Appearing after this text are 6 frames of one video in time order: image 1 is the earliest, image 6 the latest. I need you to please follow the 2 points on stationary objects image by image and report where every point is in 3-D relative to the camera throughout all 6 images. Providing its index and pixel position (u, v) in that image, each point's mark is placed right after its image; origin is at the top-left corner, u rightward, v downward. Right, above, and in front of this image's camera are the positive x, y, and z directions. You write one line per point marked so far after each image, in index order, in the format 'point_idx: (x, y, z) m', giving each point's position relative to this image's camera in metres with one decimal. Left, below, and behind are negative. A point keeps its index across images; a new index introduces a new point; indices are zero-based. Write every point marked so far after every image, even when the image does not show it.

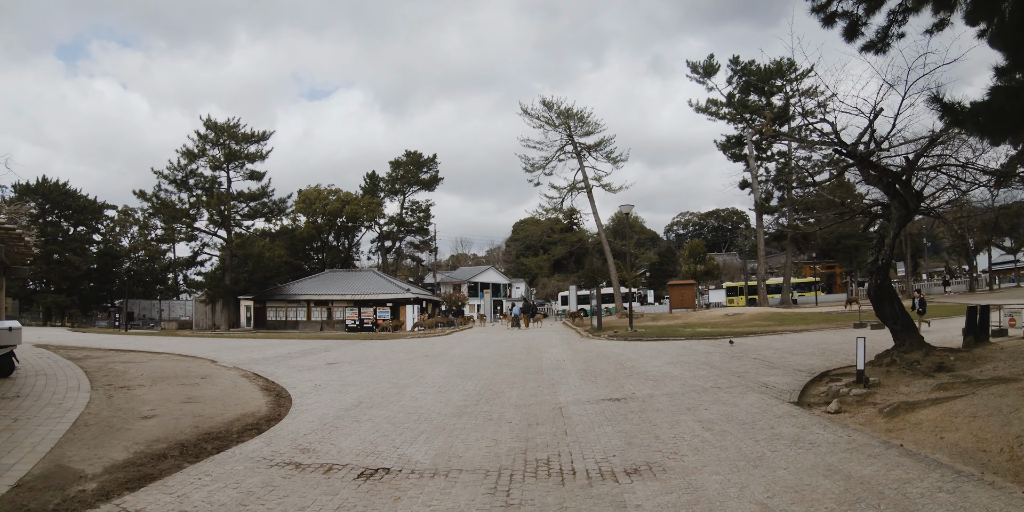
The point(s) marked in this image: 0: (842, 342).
0: (+9.6, -2.5, +17.6) m
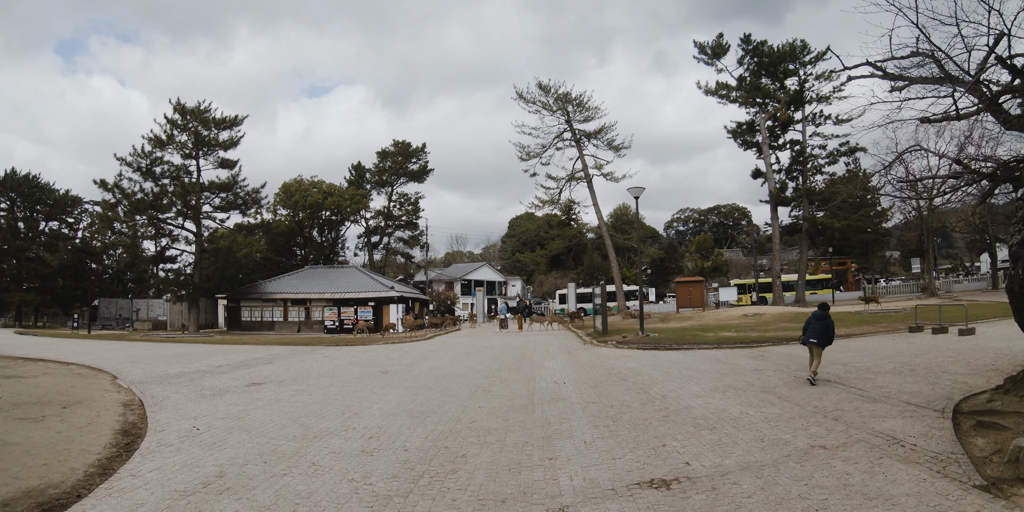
0: (+9.2, -2.2, +13.6) m
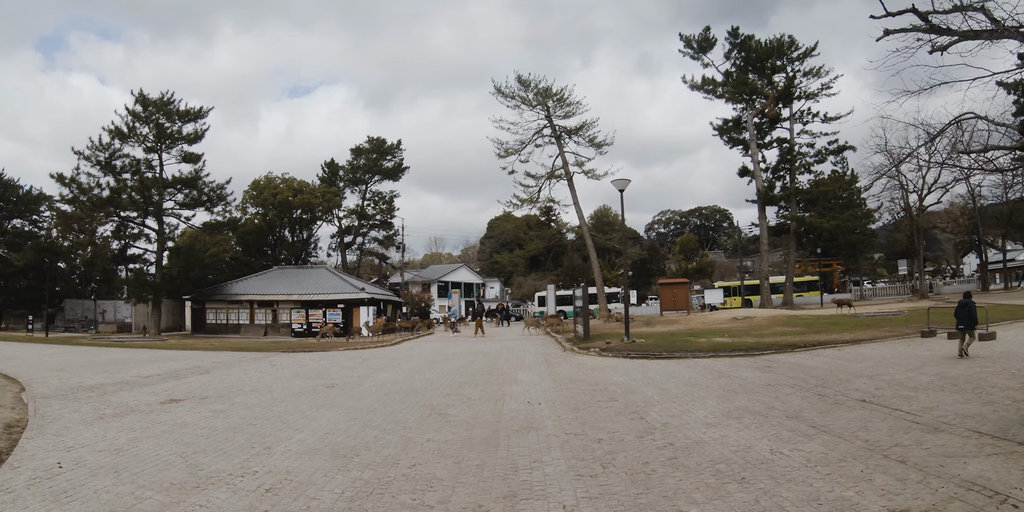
0: (+8.6, -2.1, +11.8) m
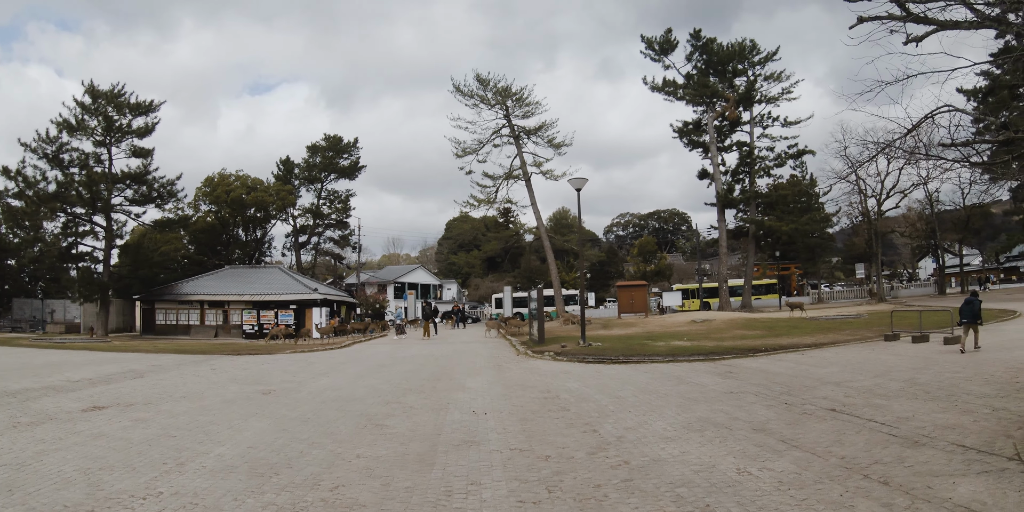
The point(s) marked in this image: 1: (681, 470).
0: (+7.7, -2.2, +11.4) m
1: (+1.4, -1.8, +4.9) m
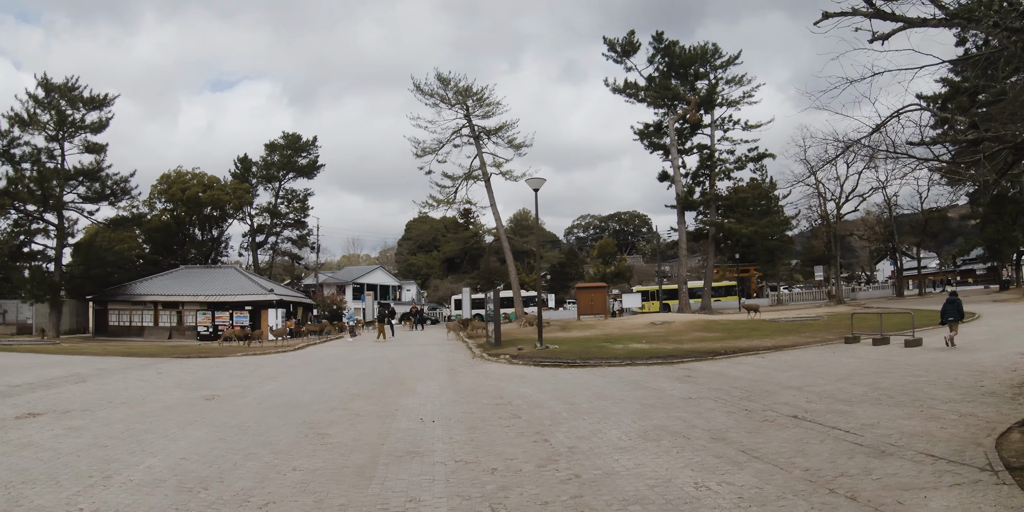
0: (+7.0, -2.2, +11.3) m
1: (+0.9, -1.7, +4.5) m
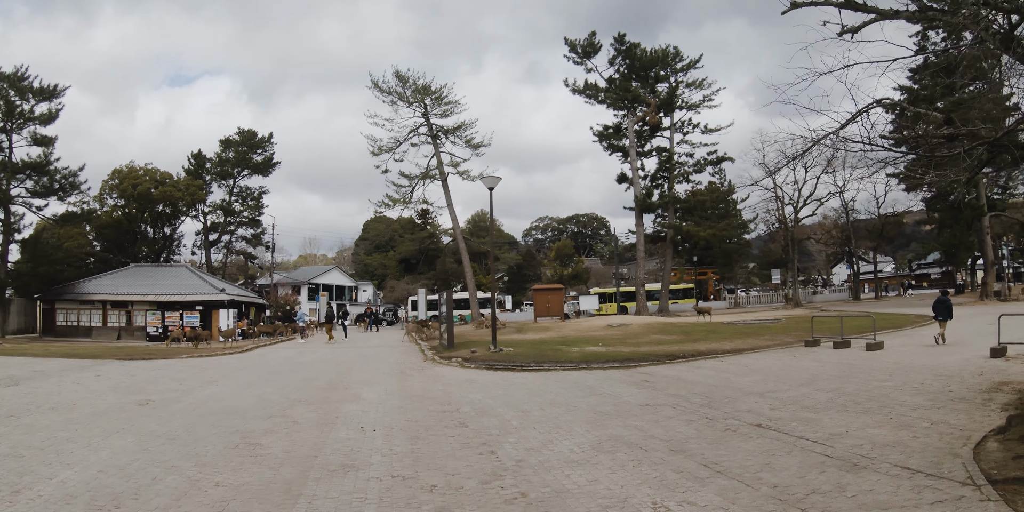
0: (+6.2, -2.2, +11.1) m
1: (+0.5, -1.7, +4.0) m
